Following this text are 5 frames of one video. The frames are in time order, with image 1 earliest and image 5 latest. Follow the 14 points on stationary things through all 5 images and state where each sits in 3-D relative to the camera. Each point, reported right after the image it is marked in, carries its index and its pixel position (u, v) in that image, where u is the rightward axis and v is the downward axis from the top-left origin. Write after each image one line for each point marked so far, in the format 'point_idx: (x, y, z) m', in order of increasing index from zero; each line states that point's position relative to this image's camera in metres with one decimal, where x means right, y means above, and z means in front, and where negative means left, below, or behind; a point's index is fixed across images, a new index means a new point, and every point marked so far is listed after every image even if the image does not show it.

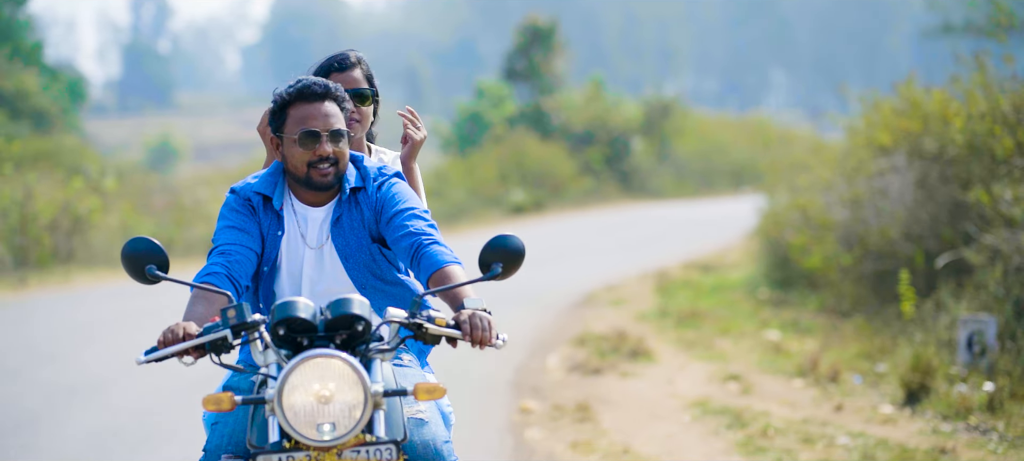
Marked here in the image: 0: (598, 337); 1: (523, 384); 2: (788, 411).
0: (+0.4, -0.5, +9.2) m
1: (+0.1, -0.6, +7.3) m
2: (+0.9, -0.6, +6.4) m
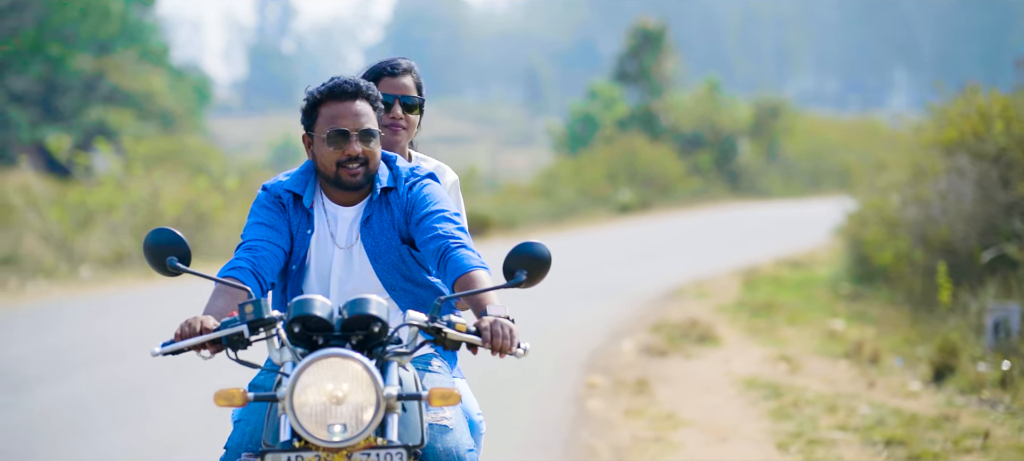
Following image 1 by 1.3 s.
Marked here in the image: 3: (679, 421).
0: (+0.8, -0.5, +10.0) m
1: (+0.3, -0.5, +8.1) m
2: (+1.1, -0.6, +7.2) m
3: (+0.5, -0.6, +6.3) m
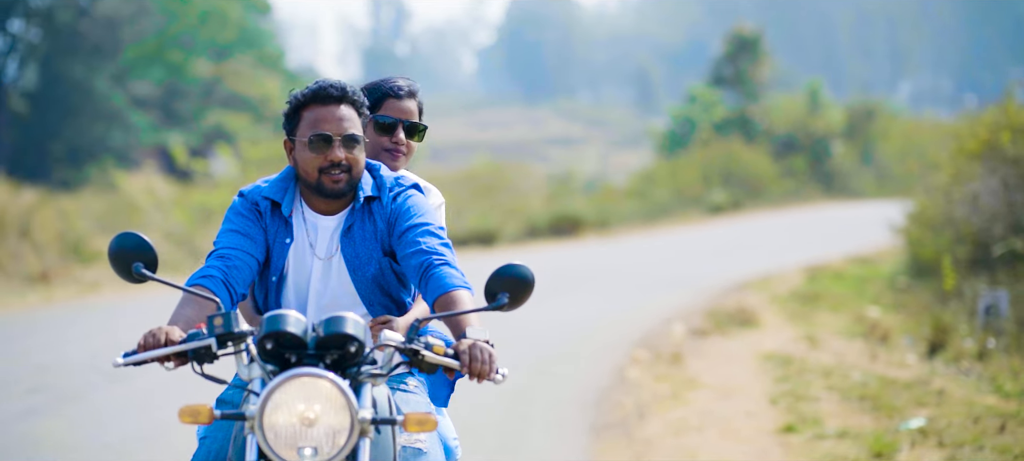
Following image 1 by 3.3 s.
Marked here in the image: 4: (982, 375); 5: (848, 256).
0: (+1.2, -0.4, +11.2) m
1: (+0.6, -0.5, +9.4) m
2: (+1.3, -0.5, +8.4) m
3: (+0.7, -0.6, +7.6) m
4: (+1.8, -0.5, +7.7) m
5: (+3.1, -0.2, +18.4) m
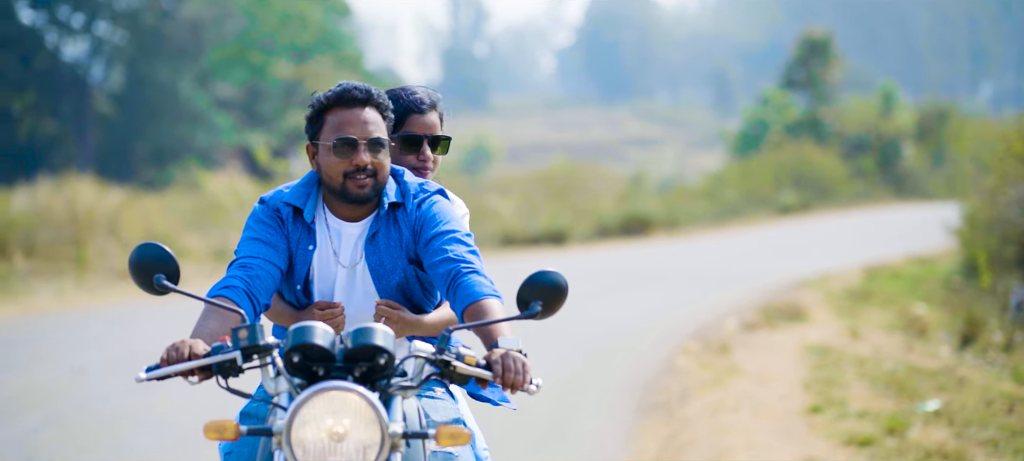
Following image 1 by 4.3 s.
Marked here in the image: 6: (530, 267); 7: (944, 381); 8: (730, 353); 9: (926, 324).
0: (+1.6, -0.4, +11.8) m
1: (+0.9, -0.5, +10.1) m
2: (+1.6, -0.5, +9.0) m
3: (+0.9, -0.6, +8.2) m
4: (+2.0, -0.5, +8.2) m
5: (+3.7, -0.2, +19.0) m
6: (+0.1, -0.3, +16.7) m
7: (+1.7, -0.6, +7.7) m
8: (+1.0, -0.5, +9.1) m
9: (+2.1, -0.5, +10.2) m
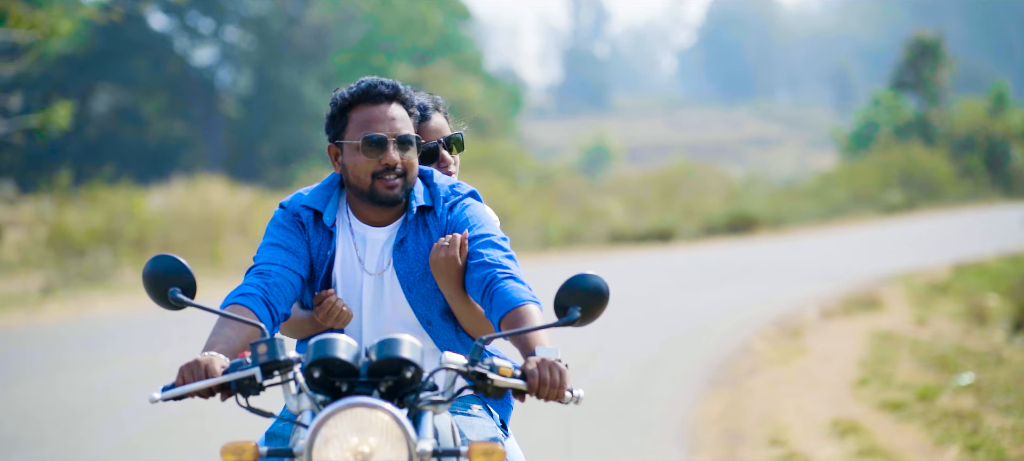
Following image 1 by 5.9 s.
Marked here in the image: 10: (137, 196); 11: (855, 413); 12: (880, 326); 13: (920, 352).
0: (+2.2, -0.4, +12.8) m
1: (+1.4, -0.5, +11.0) m
2: (+2.1, -0.5, +9.9) m
3: (+1.3, -0.6, +9.2) m
4: (+2.4, -0.5, +9.2) m
5: (+4.8, -0.2, +19.8) m
6: (+1.1, -0.3, +17.7) m
7: (+2.0, -0.6, +8.6) m
8: (+1.4, -0.5, +10.1) m
9: (+2.6, -0.5, +11.1) m
10: (-3.0, +0.3, +16.5) m
11: (+1.2, -0.6, +6.9) m
12: (+2.0, -0.5, +10.9) m
13: (+1.8, -0.5, +9.1) m
